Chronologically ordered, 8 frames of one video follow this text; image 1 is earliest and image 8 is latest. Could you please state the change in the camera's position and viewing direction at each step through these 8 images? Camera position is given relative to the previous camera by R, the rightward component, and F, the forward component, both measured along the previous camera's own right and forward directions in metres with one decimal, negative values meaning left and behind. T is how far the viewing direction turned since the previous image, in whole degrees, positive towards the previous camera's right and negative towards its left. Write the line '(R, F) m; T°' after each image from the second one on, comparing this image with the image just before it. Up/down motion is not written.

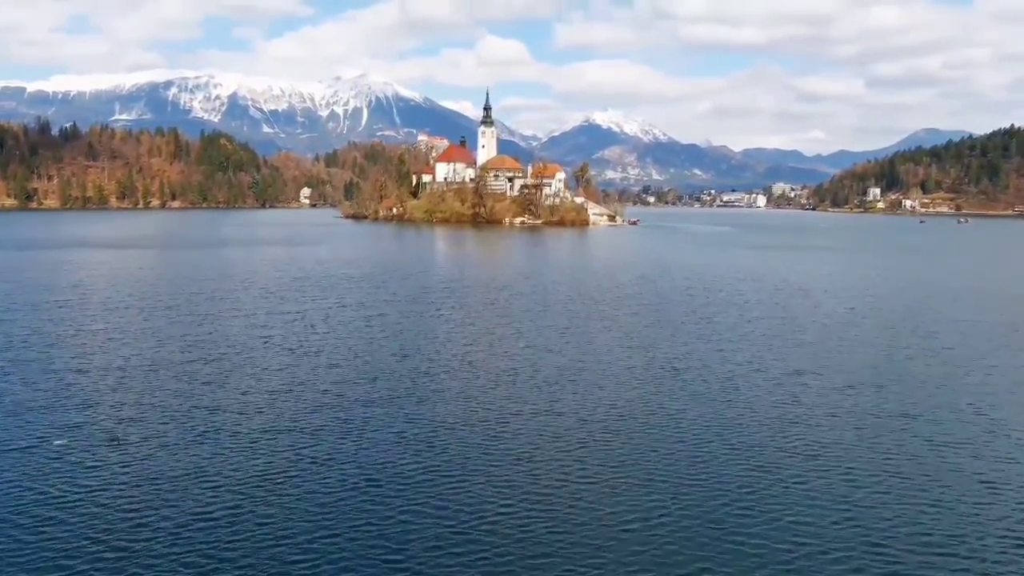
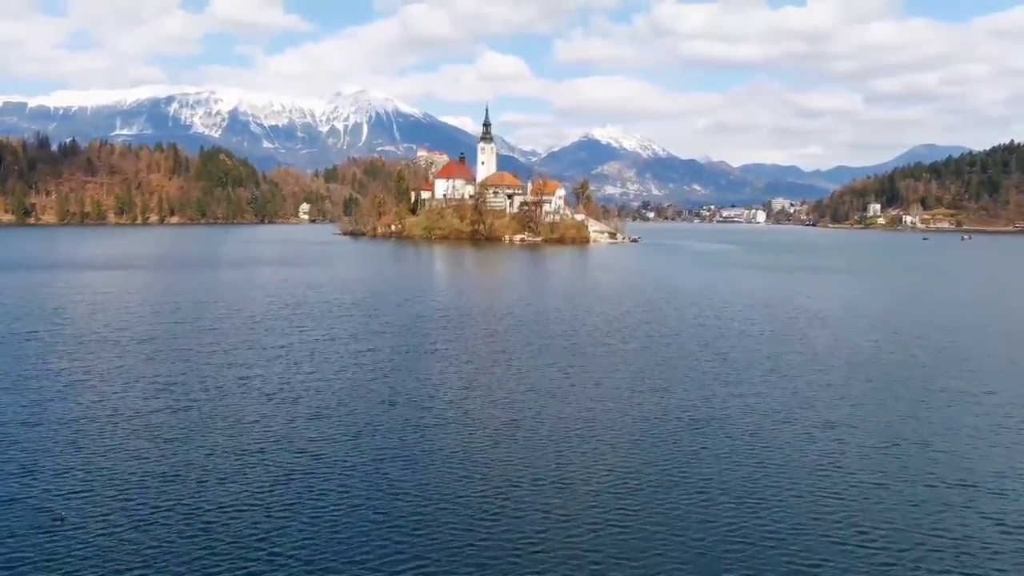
(0.0, +1.3) m; 0°
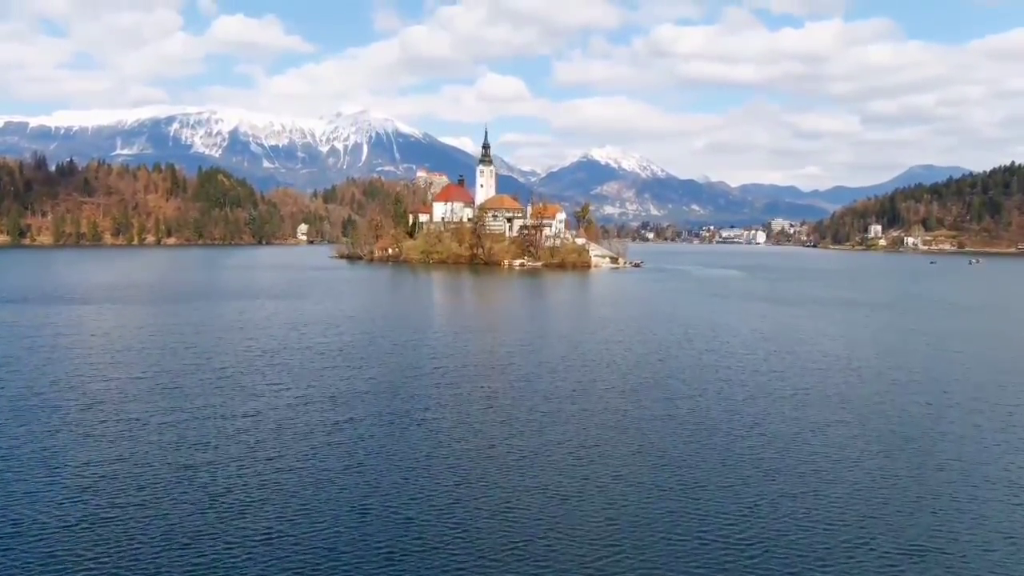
(0.0, +2.5) m; 0°
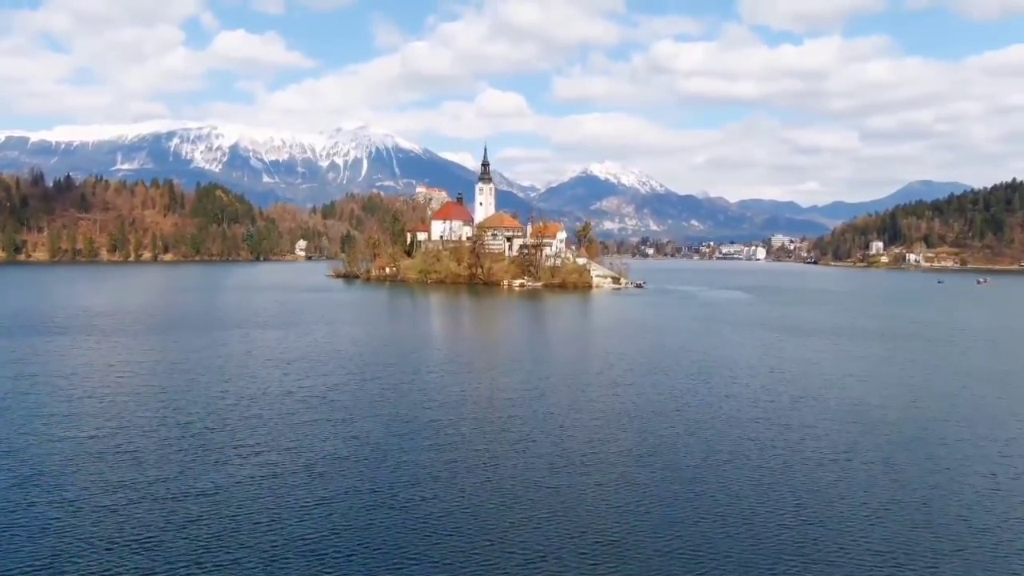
(0.0, +2.3) m; 0°
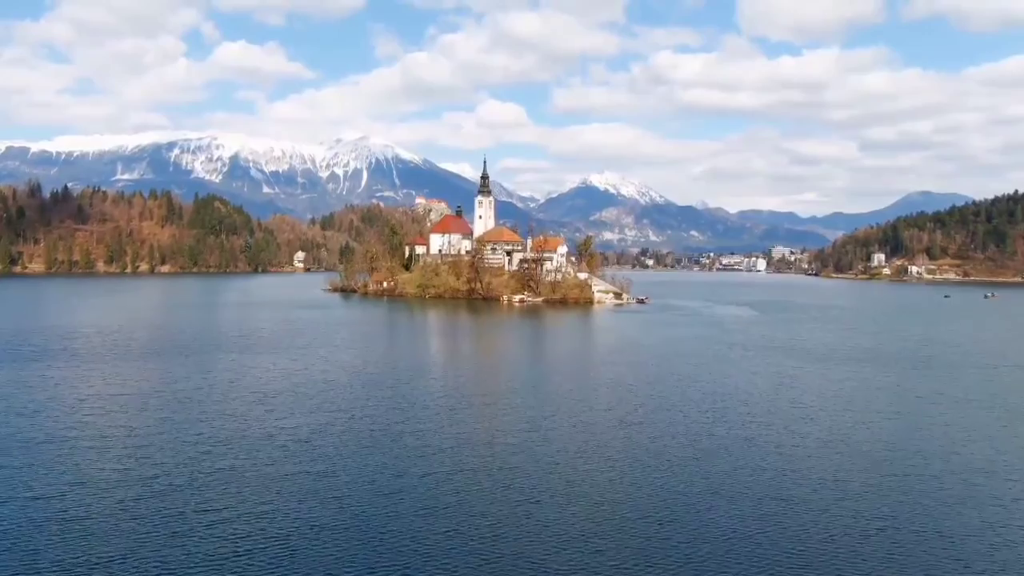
(0.0, +2.1) m; 0°
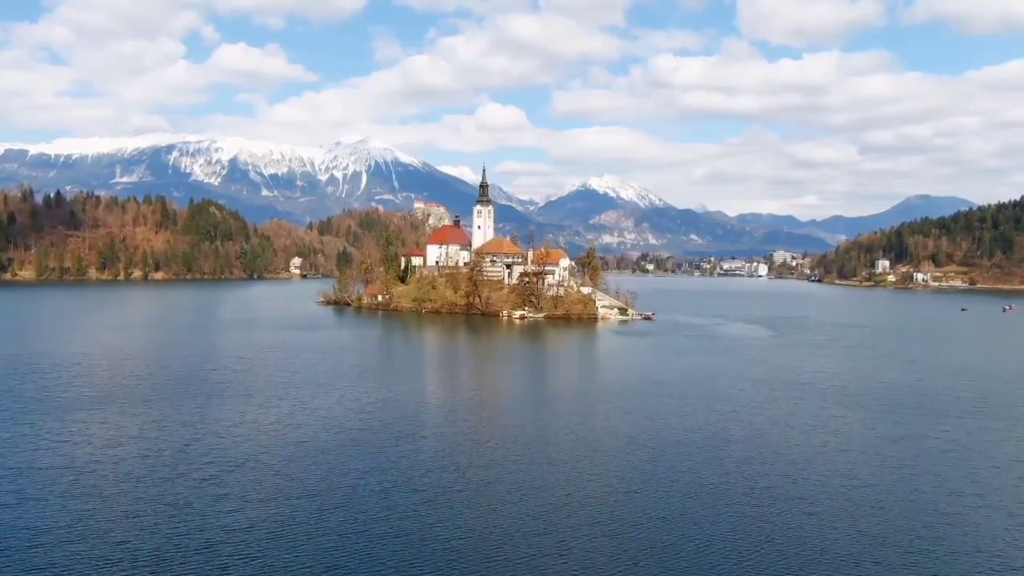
(-0.1, +4.8) m; 0°
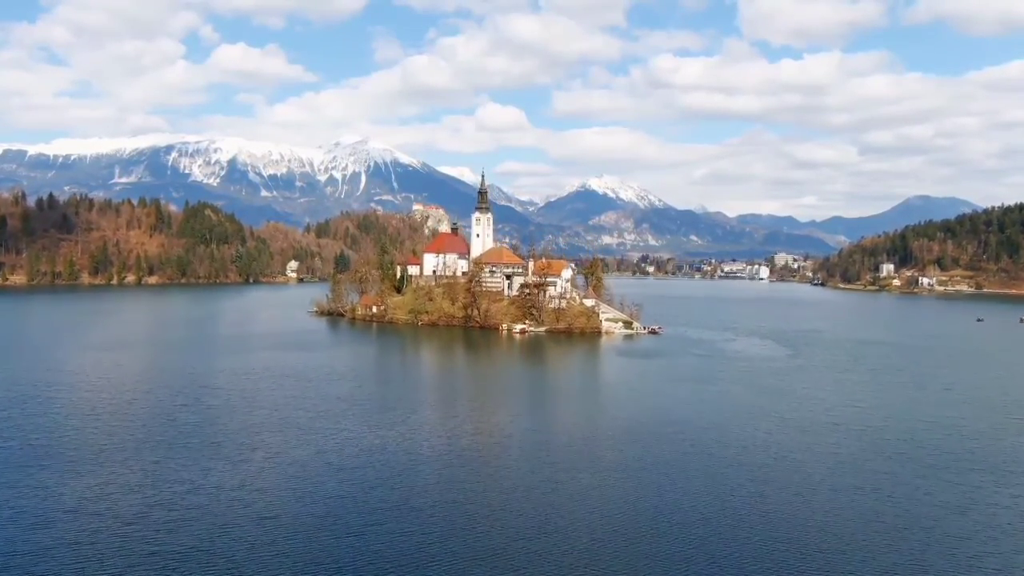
(-0.1, +4.4) m; 0°
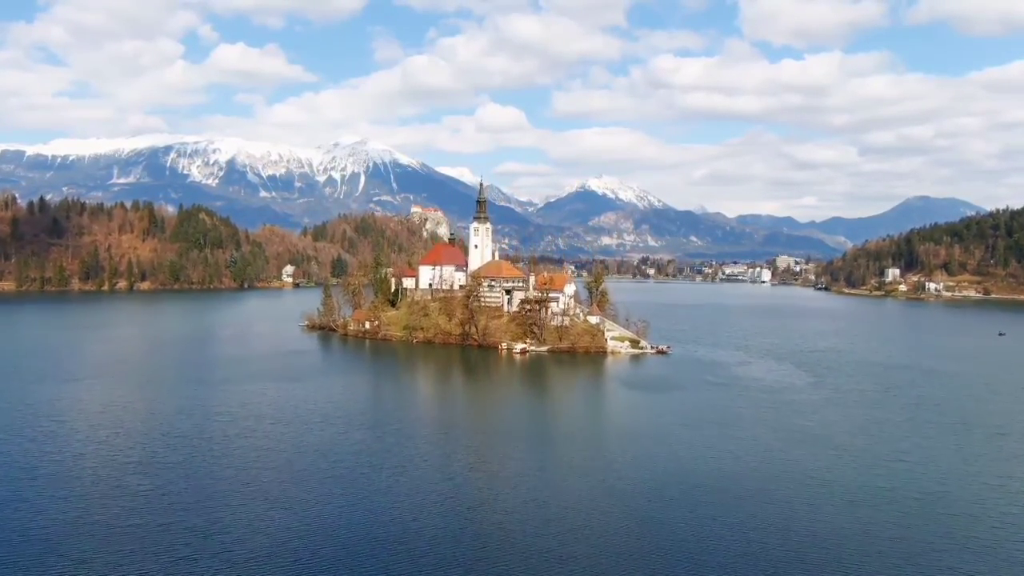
(-0.1, +5.4) m; 0°
